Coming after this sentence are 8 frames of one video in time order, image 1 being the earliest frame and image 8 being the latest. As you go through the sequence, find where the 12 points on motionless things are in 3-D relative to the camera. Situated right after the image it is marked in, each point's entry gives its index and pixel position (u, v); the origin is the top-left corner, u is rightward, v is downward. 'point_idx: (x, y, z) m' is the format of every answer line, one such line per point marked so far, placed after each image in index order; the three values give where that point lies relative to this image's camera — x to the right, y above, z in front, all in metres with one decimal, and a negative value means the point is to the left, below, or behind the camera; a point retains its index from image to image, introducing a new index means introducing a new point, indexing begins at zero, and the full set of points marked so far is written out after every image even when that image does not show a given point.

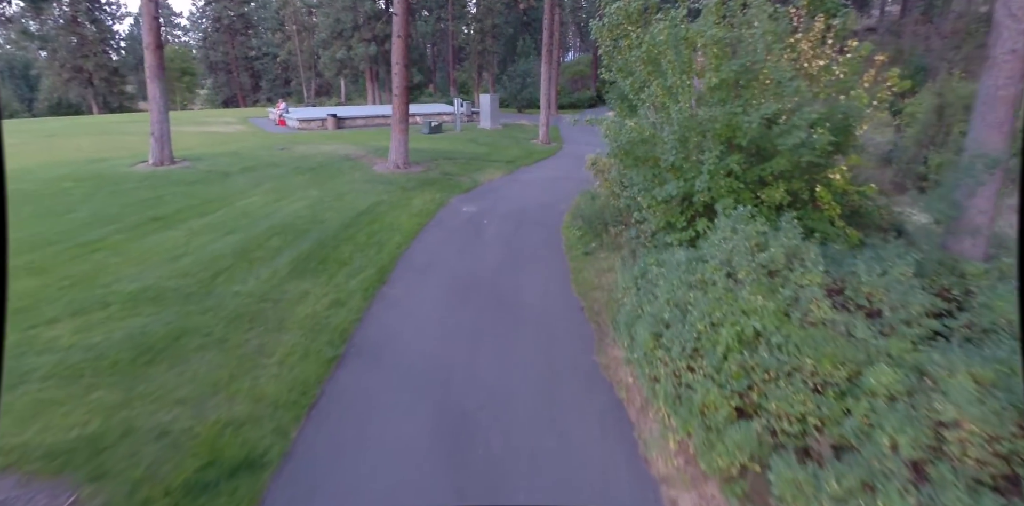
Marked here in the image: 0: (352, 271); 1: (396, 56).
0: (-2.6, -0.3, +7.6) m
1: (-3.6, +6.0, +14.5) m
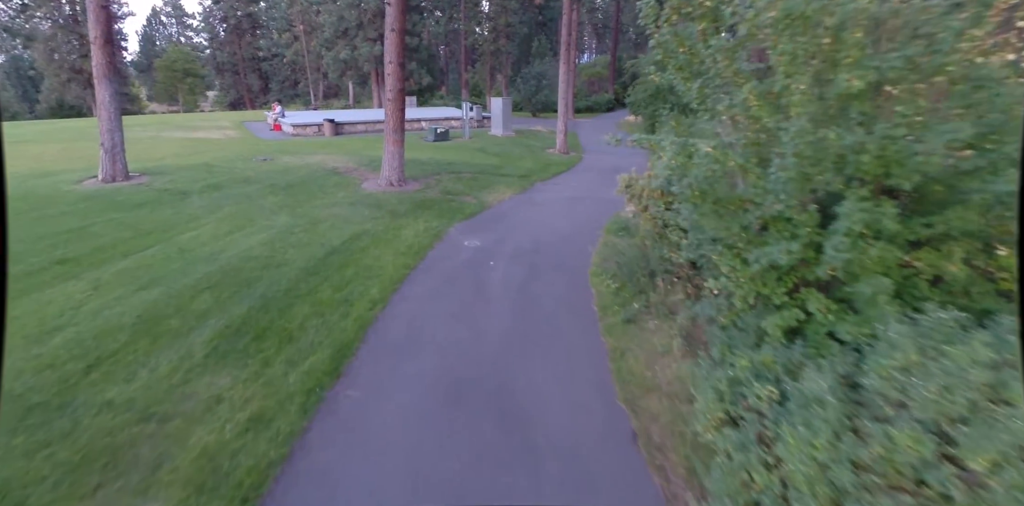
0: (-2.4, -1.2, +5.3) m
1: (-3.2, +5.1, +12.2) m
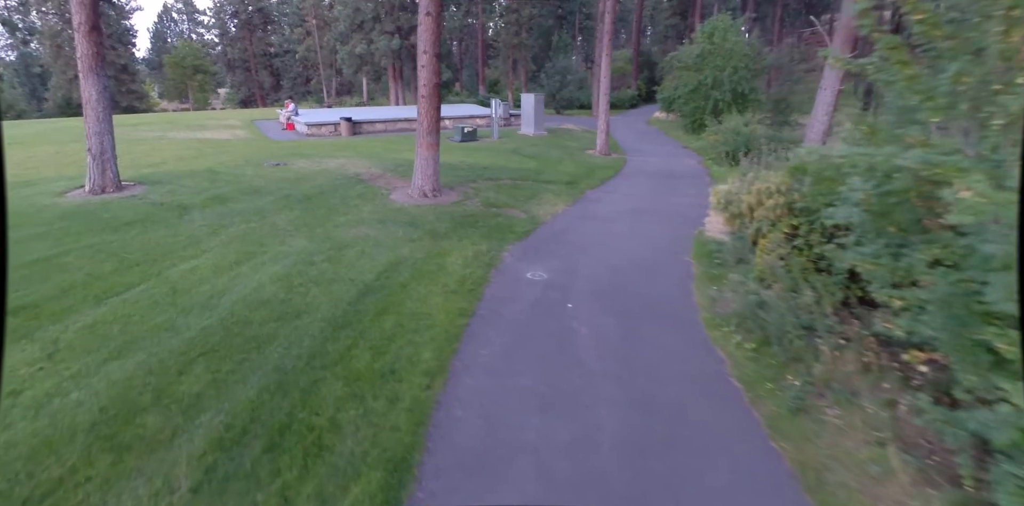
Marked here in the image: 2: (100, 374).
0: (-1.4, -1.7, +3.5) m
1: (-1.9, +4.6, +10.4) m
2: (-3.9, -1.1, +4.5) m
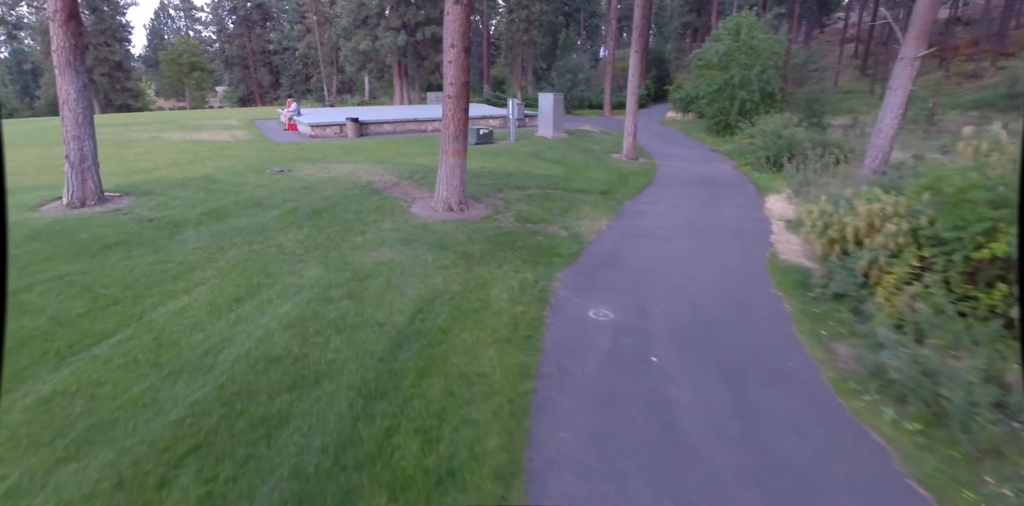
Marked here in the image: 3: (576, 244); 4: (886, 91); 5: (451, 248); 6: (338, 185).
0: (-0.6, -2.2, +2.2) m
1: (-1.2, +4.2, +9.1) m
2: (-3.1, -1.6, +3.2) m
3: (+1.2, +0.2, +8.6) m
4: (+8.8, +3.8, +11.1) m
5: (-1.0, +0.1, +7.9) m
6: (-4.1, +1.6, +11.1) m
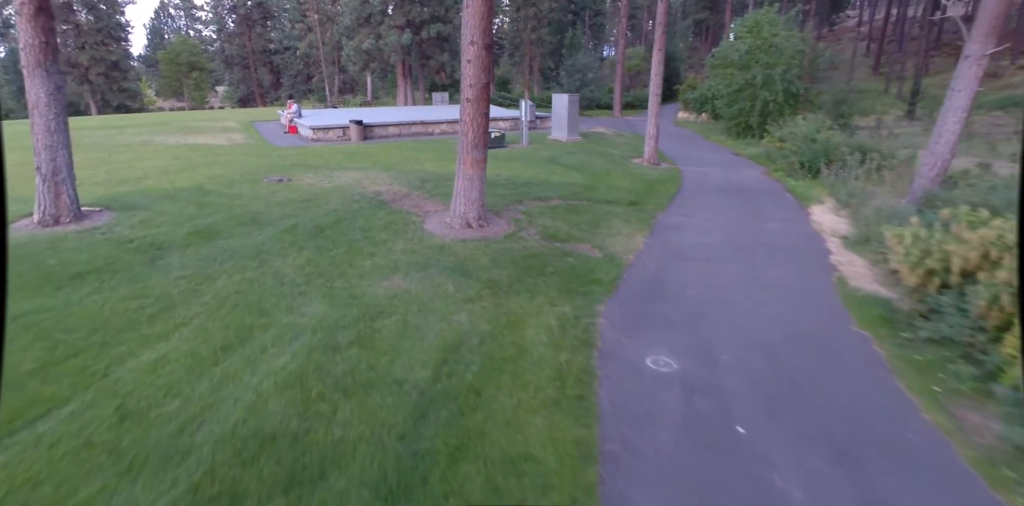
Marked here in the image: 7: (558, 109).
0: (-0.1, -2.6, +1.2) m
1: (-0.7, +3.8, +8.0) m
2: (-2.7, -2.0, +2.2) m
3: (+1.6, -0.2, +7.6) m
4: (+9.2, +3.4, +10.0) m
5: (-0.6, -0.3, +6.9) m
6: (-3.6, +1.2, +10.1) m
7: (+1.8, +5.8, +19.1) m
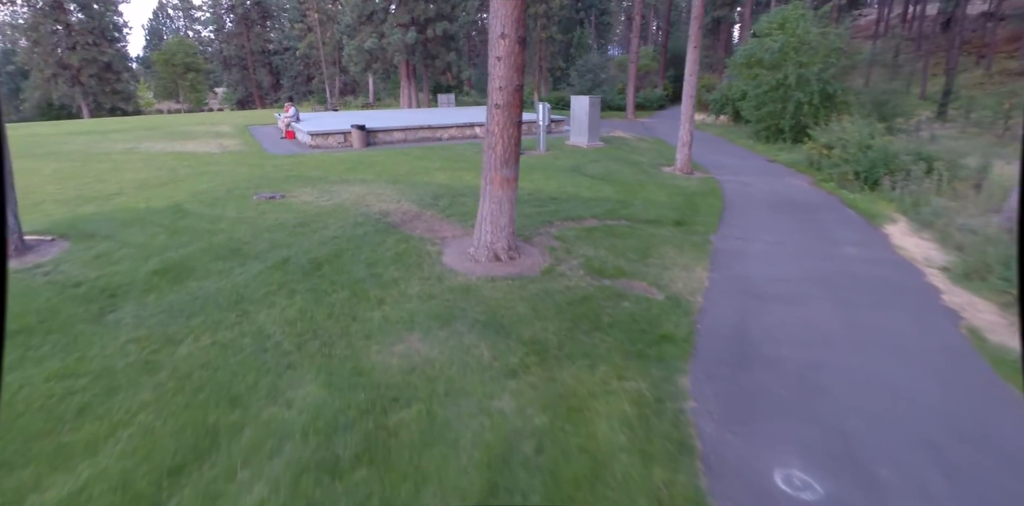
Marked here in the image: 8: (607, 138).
0: (+0.4, -3.1, -0.3) m
1: (-0.1, +3.2, +6.5) m
2: (-2.1, -2.5, +0.7) m
3: (+2.2, -0.8, +6.0) m
4: (+9.8, +2.9, +8.5) m
5: (0.0, -0.9, +5.4) m
6: (-3.0, +0.6, +8.6) m
7: (+2.4, +5.3, +17.6) m
8: (+3.9, +4.7, +19.3) m
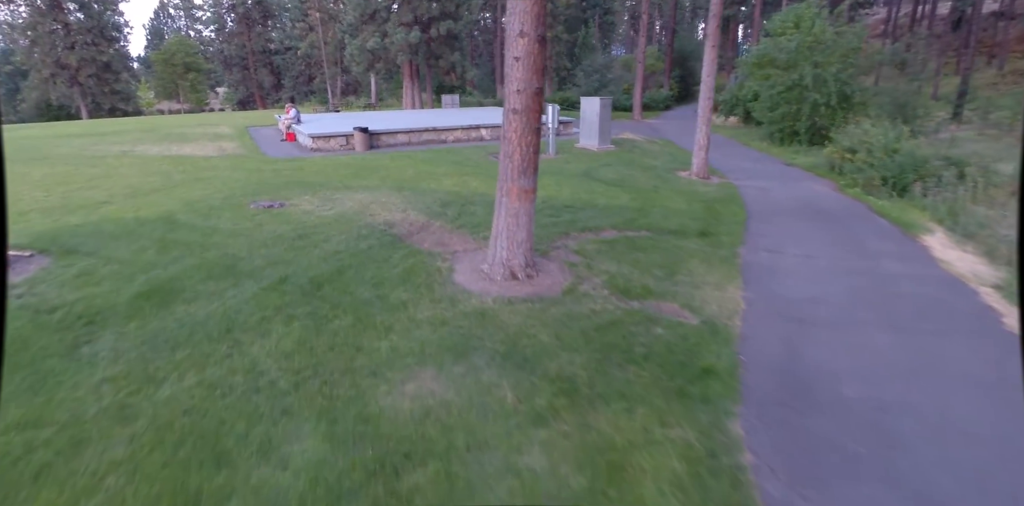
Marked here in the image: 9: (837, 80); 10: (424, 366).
0: (+0.7, -3.4, -0.9) m
1: (+0.1, +3.0, +5.9) m
2: (-1.9, -2.8, +0.1) m
3: (+2.4, -1.0, +5.5) m
4: (+10.1, +2.6, +7.9) m
5: (+0.2, -1.1, +4.8) m
6: (-2.8, +0.4, +8.0) m
7: (+2.7, +5.0, +17.0) m
8: (+4.2, +4.5, +18.7) m
9: (+13.3, +7.1, +19.4) m
10: (-0.9, -1.1, +4.7) m
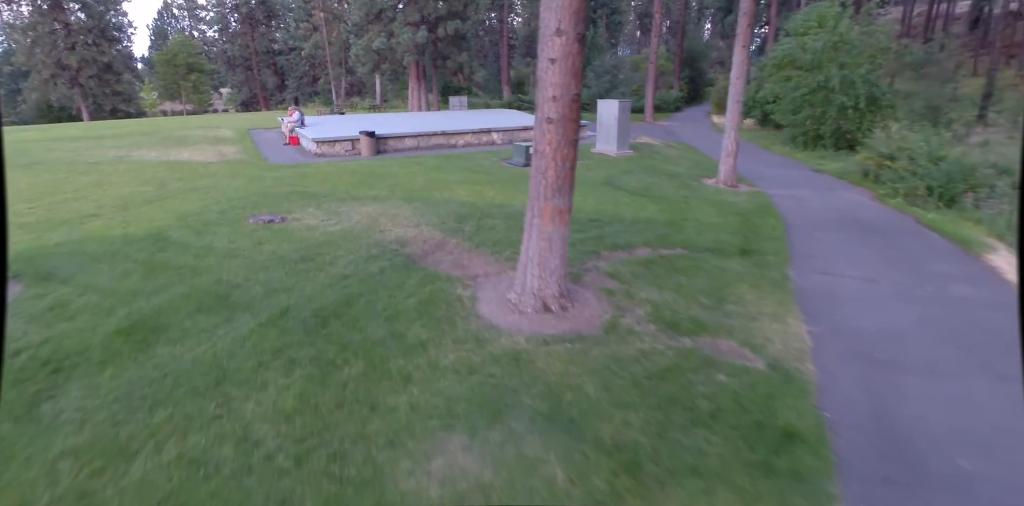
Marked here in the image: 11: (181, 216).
0: (+1.0, -3.7, -1.7) m
1: (+0.5, +2.6, +5.1) m
2: (-1.6, -3.1, -0.7) m
3: (+2.8, -1.4, +4.6) m
4: (+10.5, +2.2, +7.0) m
5: (+0.6, -1.5, +4.0) m
6: (-2.4, 0.0, +7.2) m
7: (+3.2, +4.7, +16.2) m
8: (+4.6, +4.1, +17.9) m
9: (+13.8, +6.7, +18.5) m
10: (-0.5, -1.4, +3.9) m
11: (-6.1, +0.7, +8.6) m
